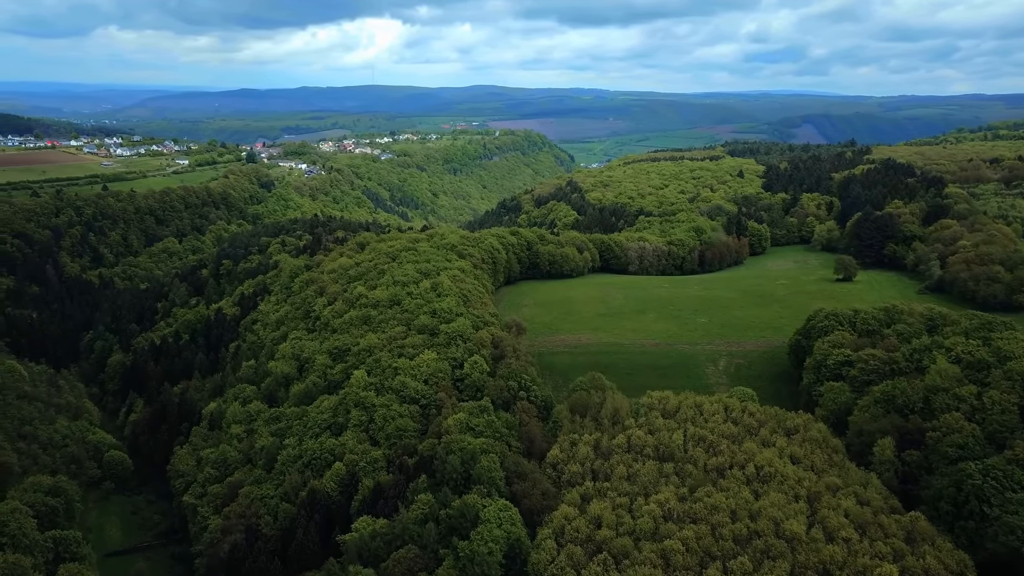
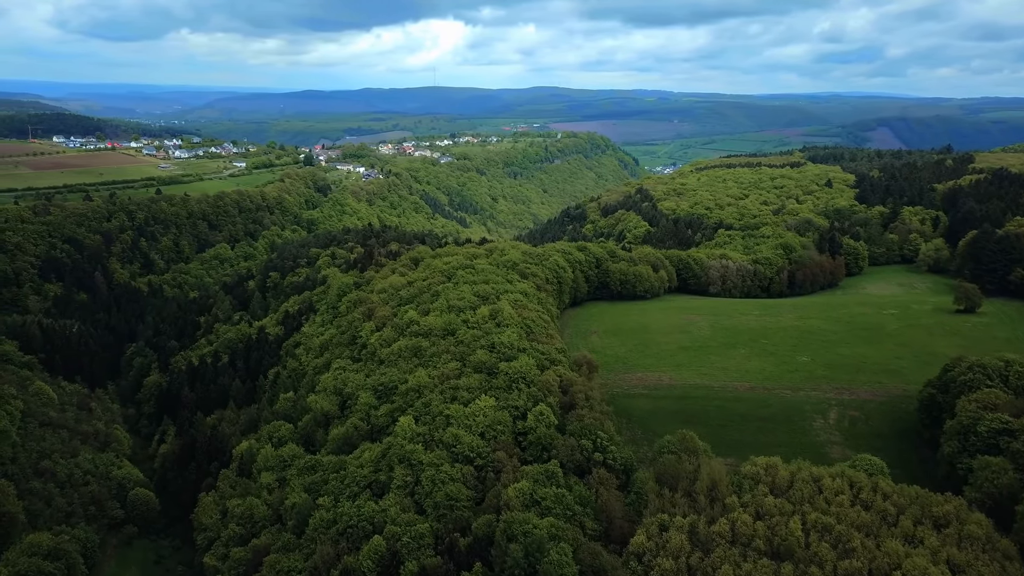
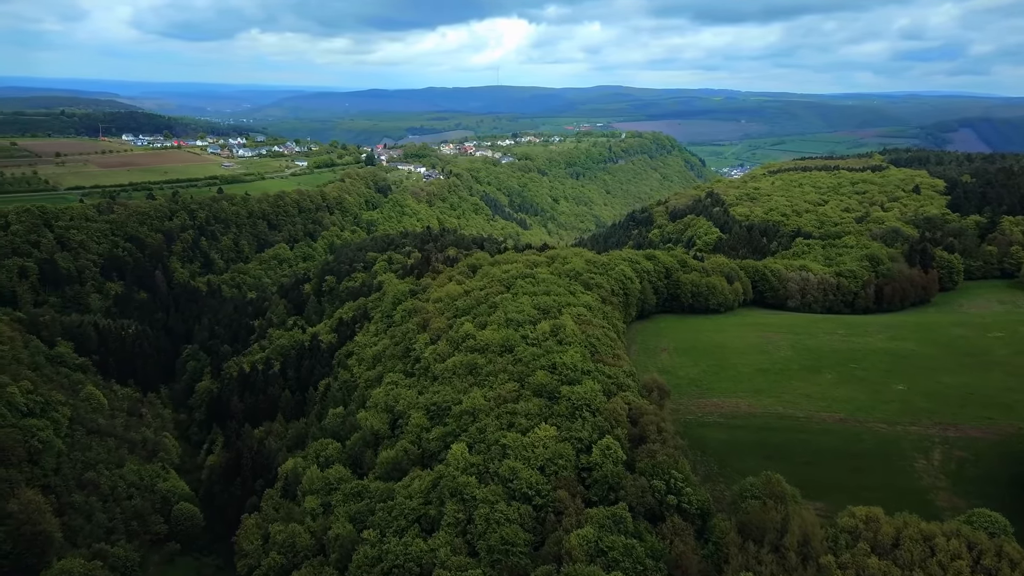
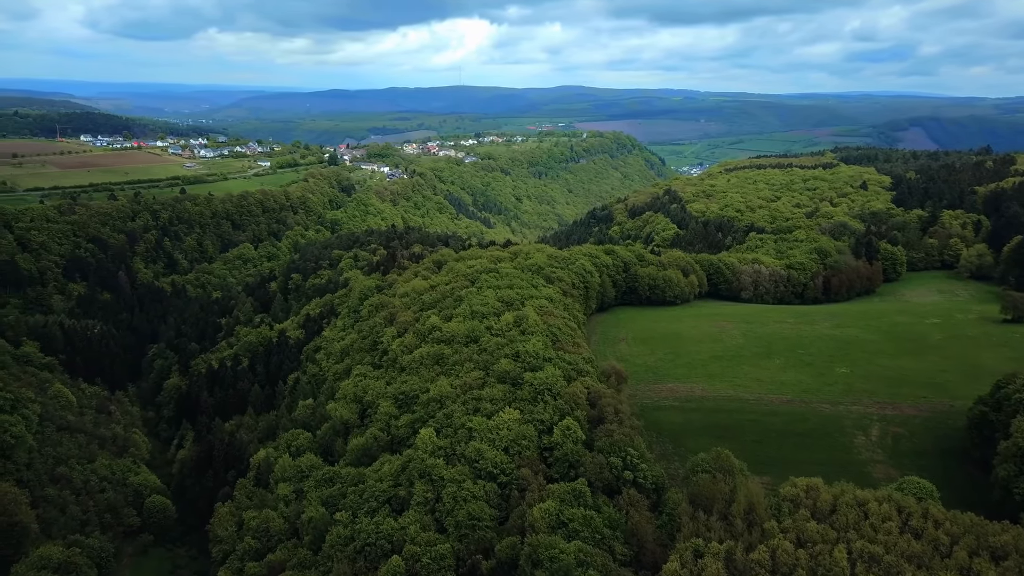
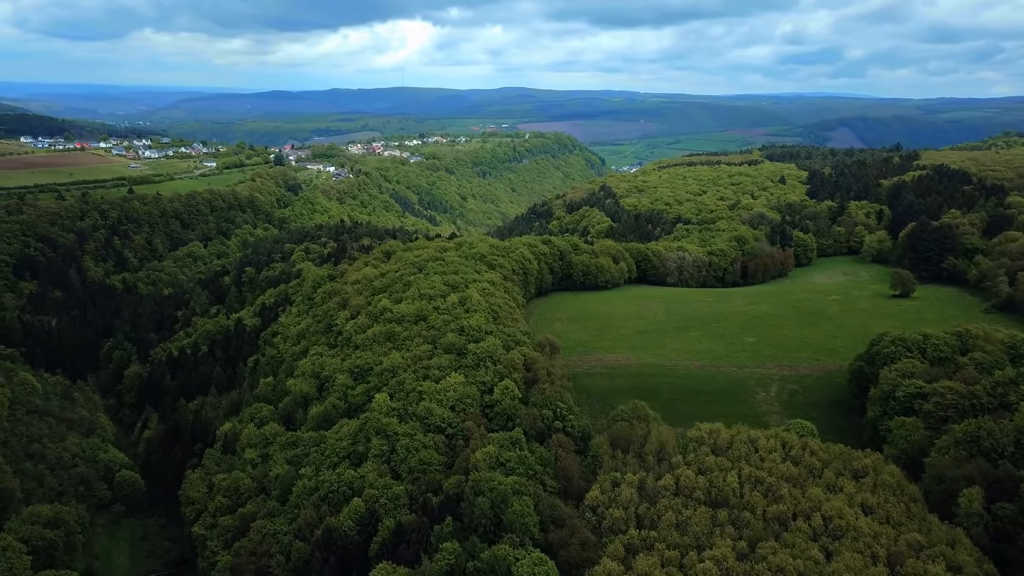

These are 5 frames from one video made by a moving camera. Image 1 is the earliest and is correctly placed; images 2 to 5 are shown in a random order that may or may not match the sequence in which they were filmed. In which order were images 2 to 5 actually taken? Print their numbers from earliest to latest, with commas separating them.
5, 2, 4, 3
